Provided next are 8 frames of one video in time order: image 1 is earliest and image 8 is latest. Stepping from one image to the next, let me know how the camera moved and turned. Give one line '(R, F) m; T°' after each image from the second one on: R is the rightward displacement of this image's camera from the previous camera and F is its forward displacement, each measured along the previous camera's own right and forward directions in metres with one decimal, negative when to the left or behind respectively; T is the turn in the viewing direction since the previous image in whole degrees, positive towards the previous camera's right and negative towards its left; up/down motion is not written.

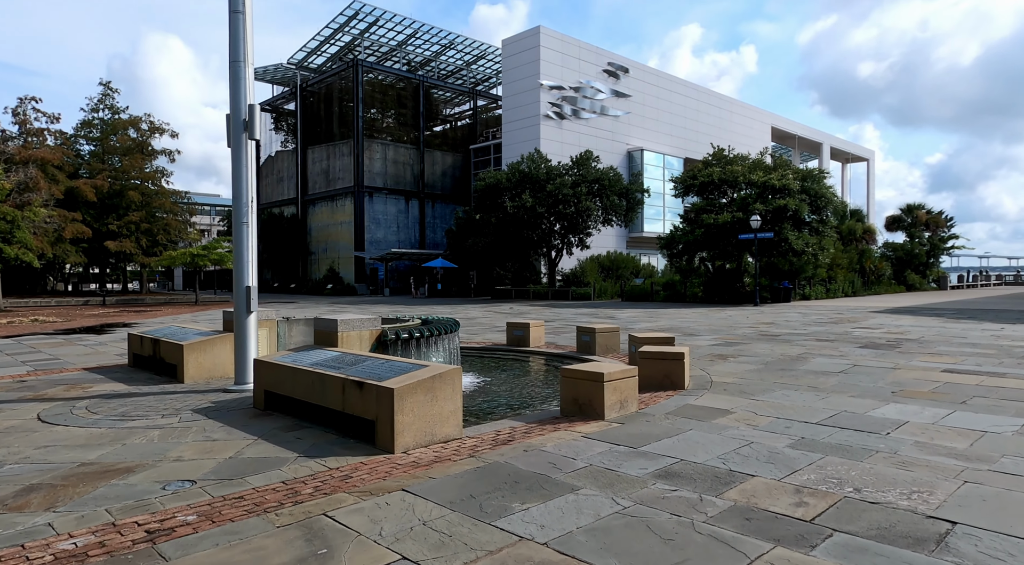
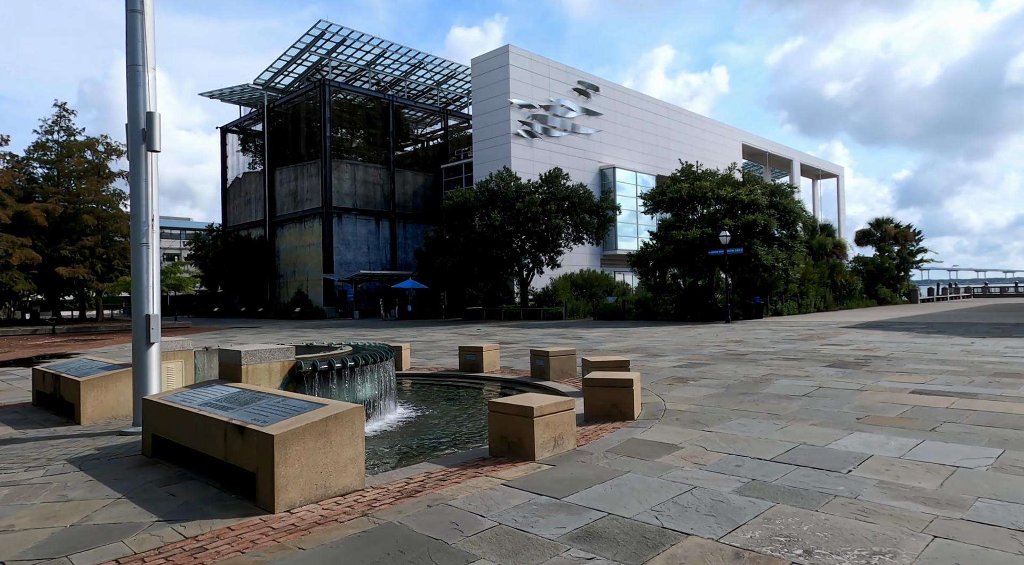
(+0.5, +0.6) m; +2°
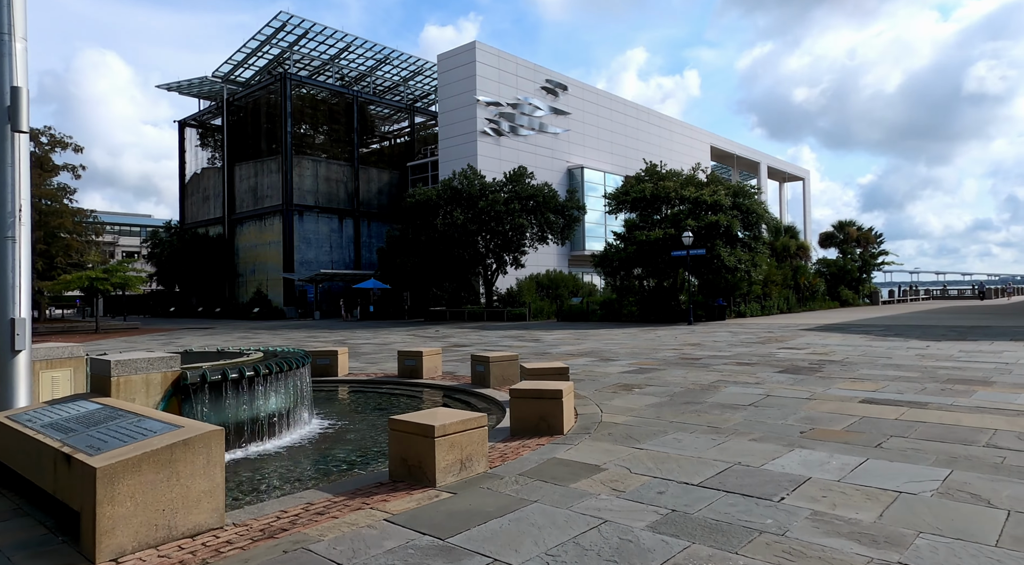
(+0.5, +0.6) m; +2°
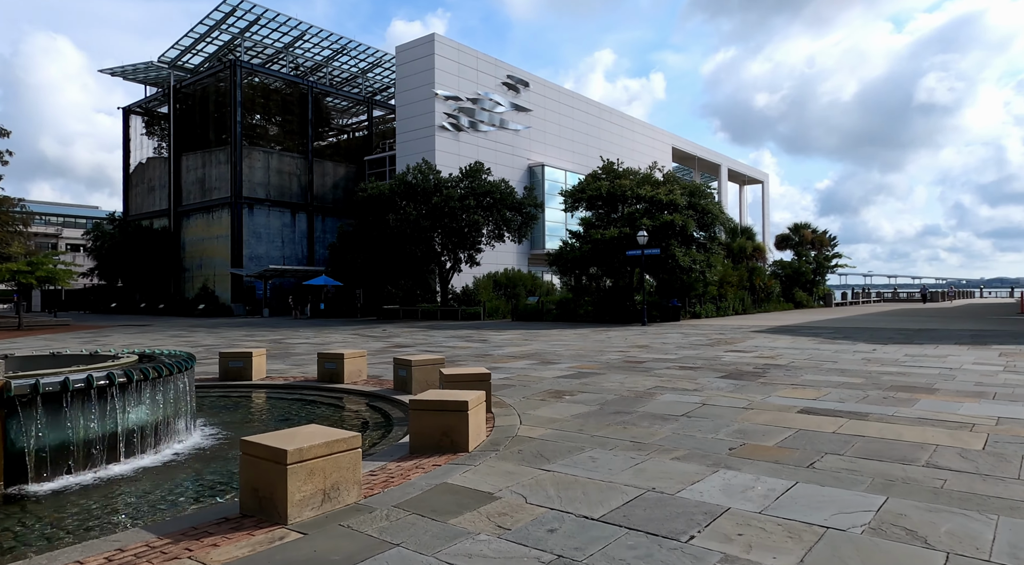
(+0.5, +0.7) m; +3°
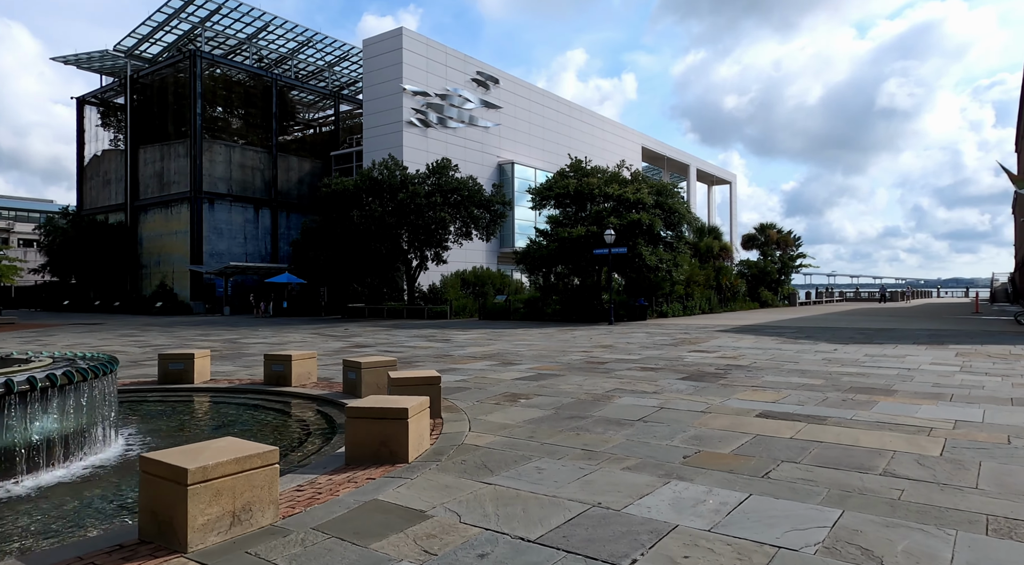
(+0.2, +0.3) m; +2°
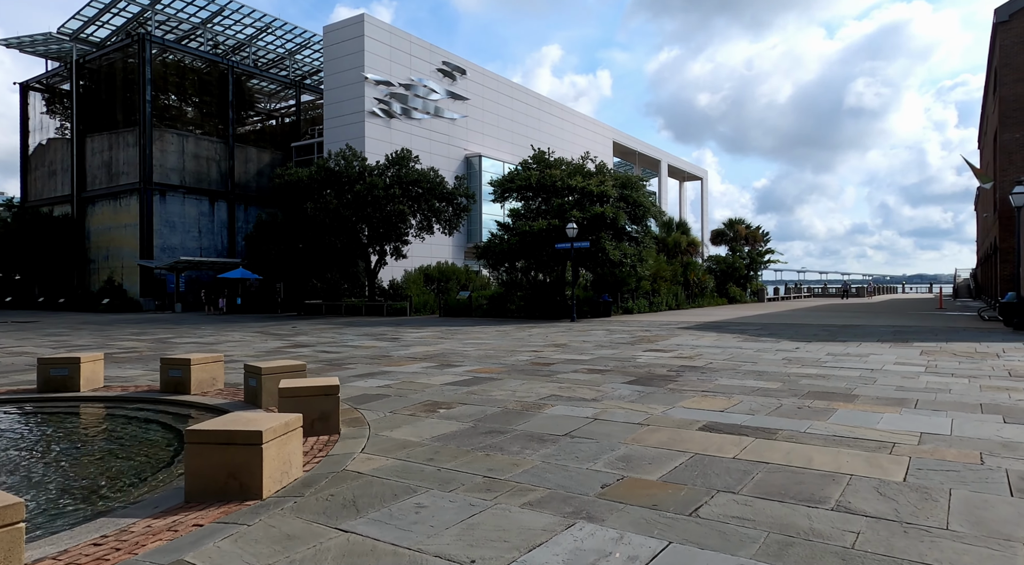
(+0.6, +1.0) m; +2°
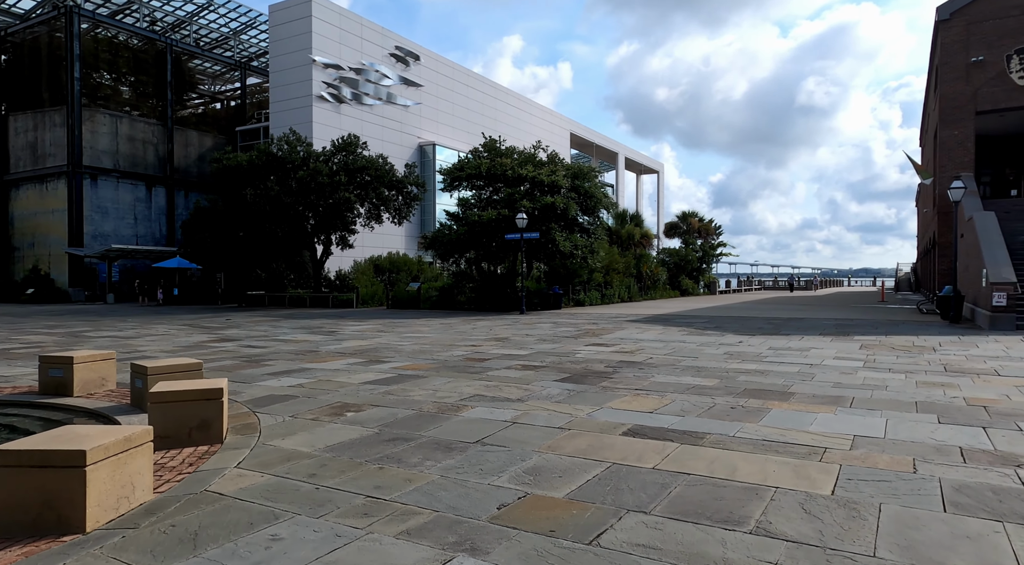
(+0.4, +0.6) m; +4°
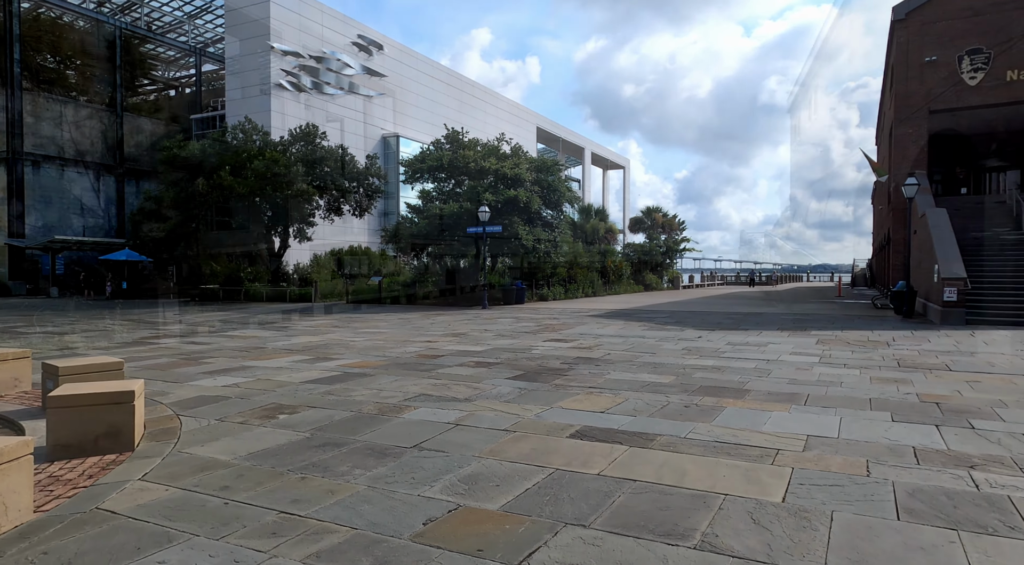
(+0.2, +0.3) m; +3°
